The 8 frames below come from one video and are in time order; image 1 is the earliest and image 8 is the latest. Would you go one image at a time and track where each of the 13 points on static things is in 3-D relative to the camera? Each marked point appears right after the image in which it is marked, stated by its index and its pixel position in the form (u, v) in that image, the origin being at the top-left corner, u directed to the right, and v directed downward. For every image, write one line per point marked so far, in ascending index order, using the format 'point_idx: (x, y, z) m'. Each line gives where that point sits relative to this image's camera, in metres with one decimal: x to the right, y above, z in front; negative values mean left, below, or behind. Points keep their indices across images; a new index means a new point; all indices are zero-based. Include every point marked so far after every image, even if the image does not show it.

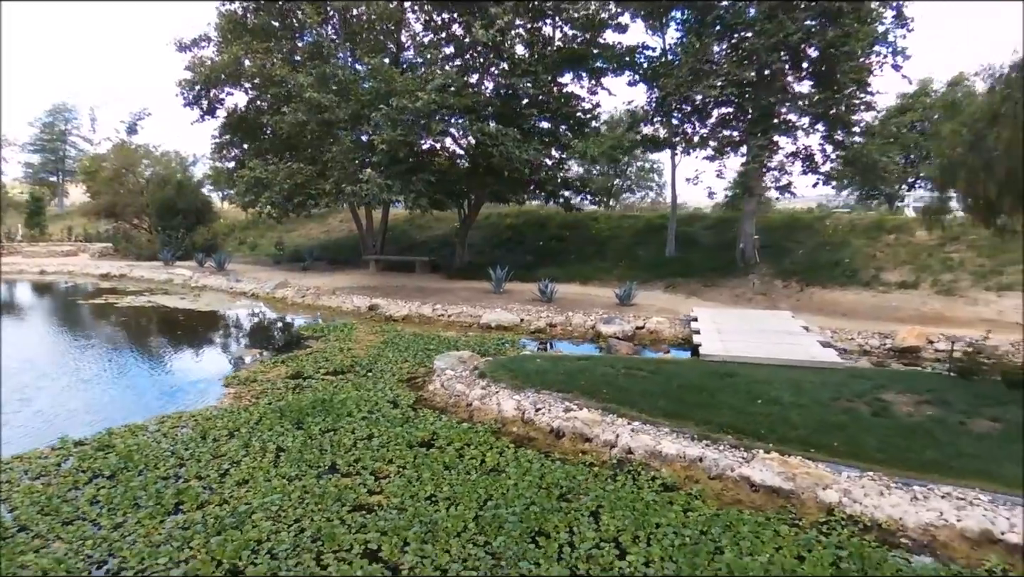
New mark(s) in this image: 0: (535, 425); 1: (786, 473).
0: (+0.2, -1.1, +5.0) m
1: (+1.7, -1.2, +3.9) m
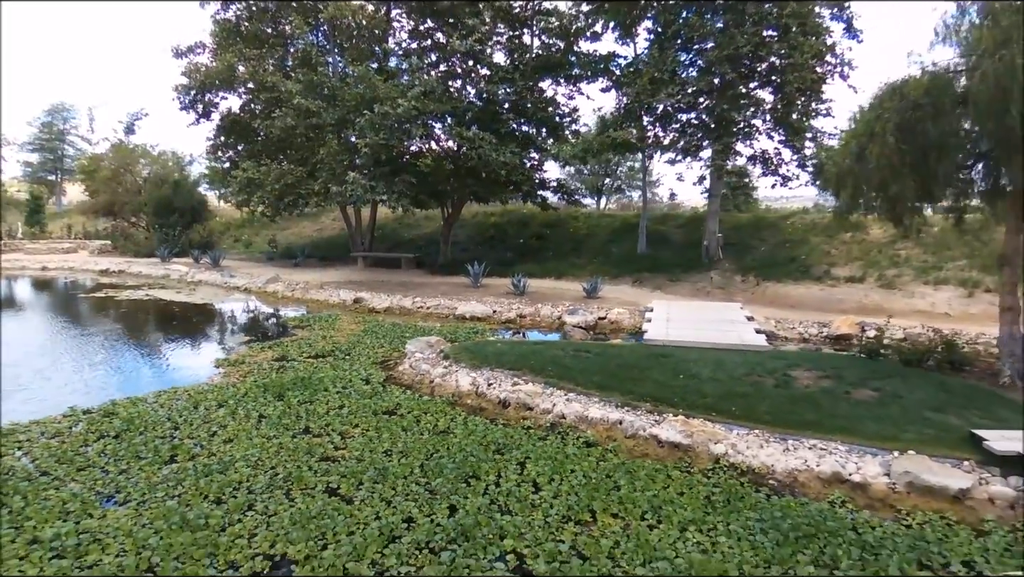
0: (-0.2, -1.0, +5.7) m
1: (+1.3, -1.1, +4.6) m
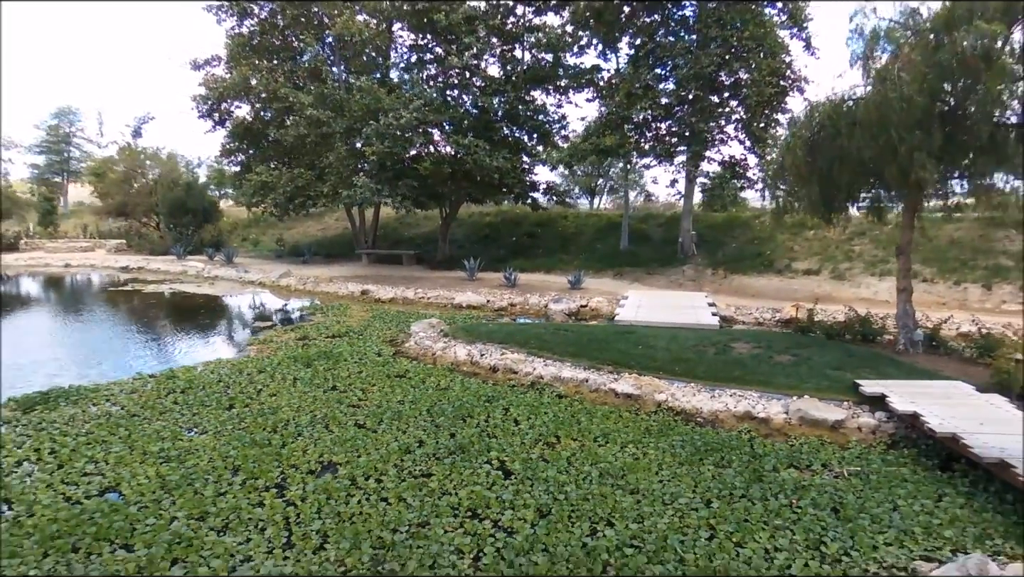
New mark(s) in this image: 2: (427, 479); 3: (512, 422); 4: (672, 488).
0: (-0.3, -0.8, +6.9) m
1: (+1.2, -0.9, +5.8) m
2: (-0.5, -1.2, +4.1) m
3: (0.0, -1.1, +5.1) m
4: (+1.0, -1.3, +3.9) m
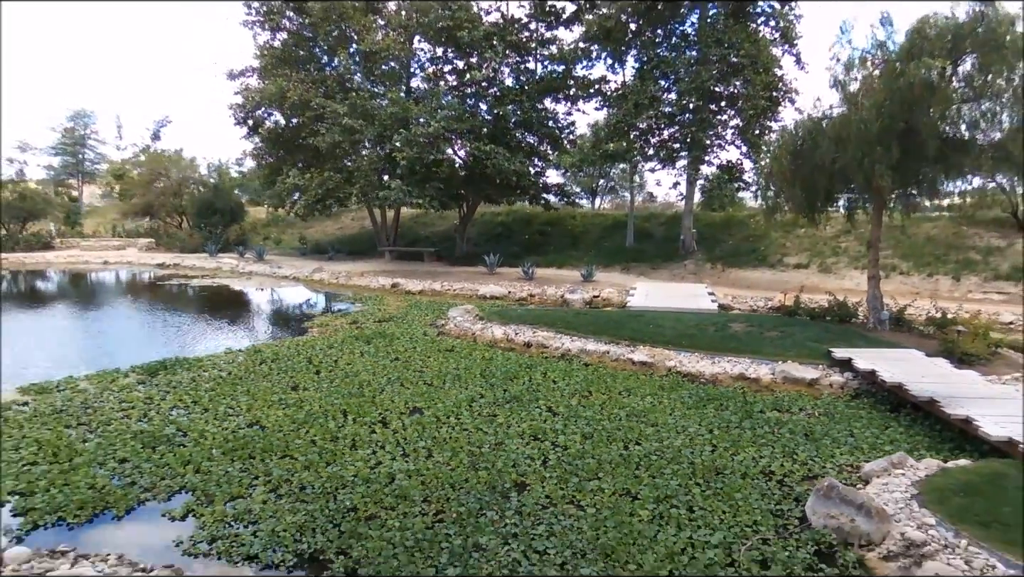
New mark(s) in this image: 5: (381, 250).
0: (0.0, -0.7, +8.1) m
1: (+1.6, -0.8, +7.0) m
2: (-0.1, -1.1, +5.3) m
3: (+0.4, -1.0, +6.3) m
4: (+1.4, -1.1, +5.2) m
5: (-3.8, +1.1, +18.3) m
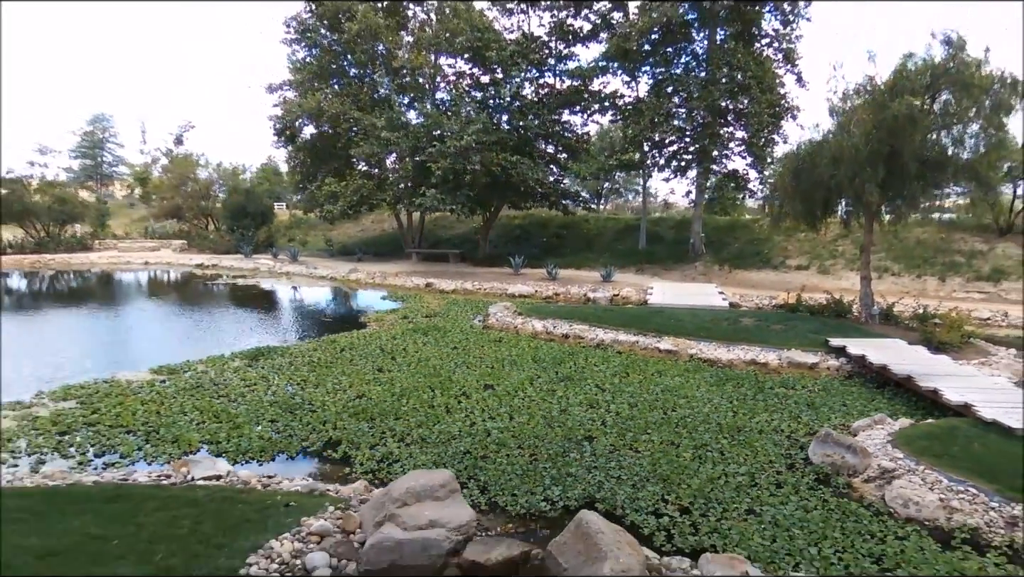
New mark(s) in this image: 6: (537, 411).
0: (+0.6, -0.7, +9.3) m
1: (+2.2, -0.7, +8.2) m
2: (+0.5, -1.1, +6.5) m
3: (+1.0, -0.9, +7.5) m
4: (+2.0, -1.1, +6.4) m
5: (-3.3, +1.2, +19.5) m
6: (+0.2, -1.2, +5.9) m
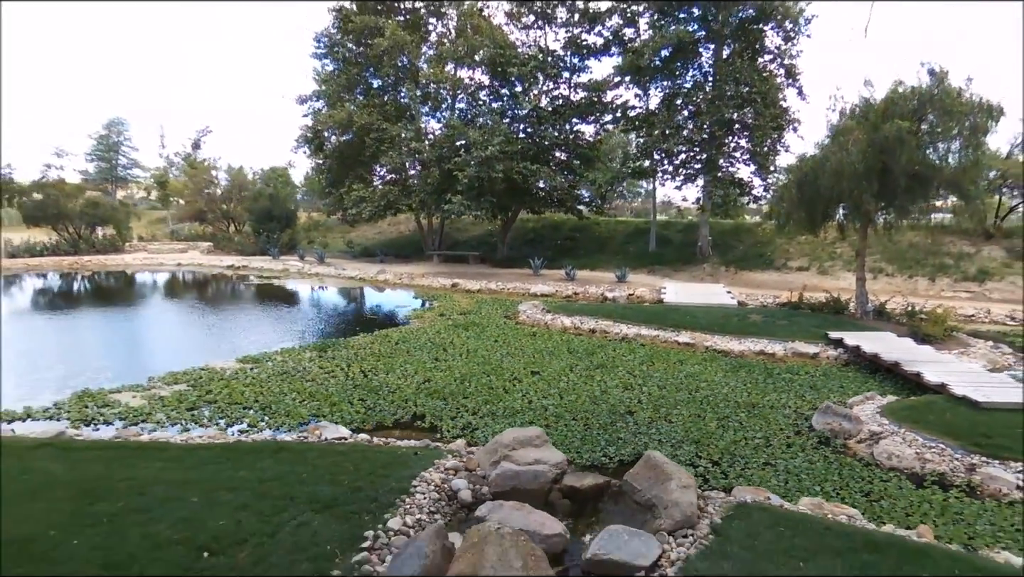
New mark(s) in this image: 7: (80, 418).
0: (+1.2, -0.7, +10.4) m
1: (+2.7, -0.7, +9.3) m
2: (+1.0, -1.1, +7.6) m
3: (+1.6, -0.9, +8.6) m
4: (+2.5, -1.1, +7.4) m
5: (-2.8, +1.2, +20.5) m
6: (+0.8, -1.2, +6.9) m
7: (-4.2, -1.3, +6.0) m
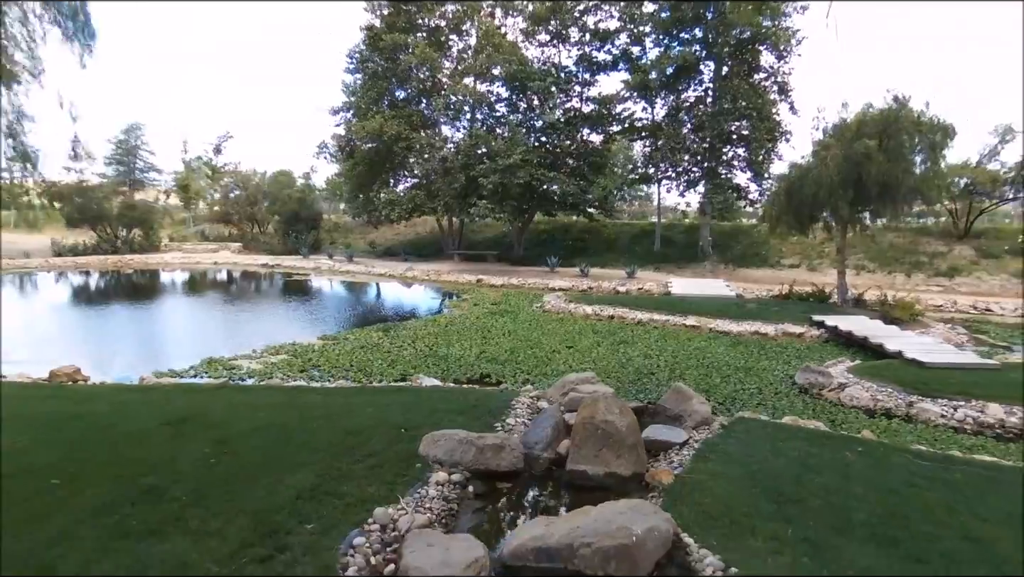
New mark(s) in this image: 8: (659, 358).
0: (+1.7, -0.5, +12.0) m
1: (+3.3, -0.6, +10.9) m
2: (+1.6, -0.9, +9.2) m
3: (+2.1, -0.8, +10.2) m
4: (+3.1, -0.9, +9.0) m
5: (-2.2, +1.3, +22.1) m
6: (+1.4, -1.0, +8.5) m
7: (-3.6, -1.1, +7.6) m
8: (+2.0, -1.0, +8.6) m
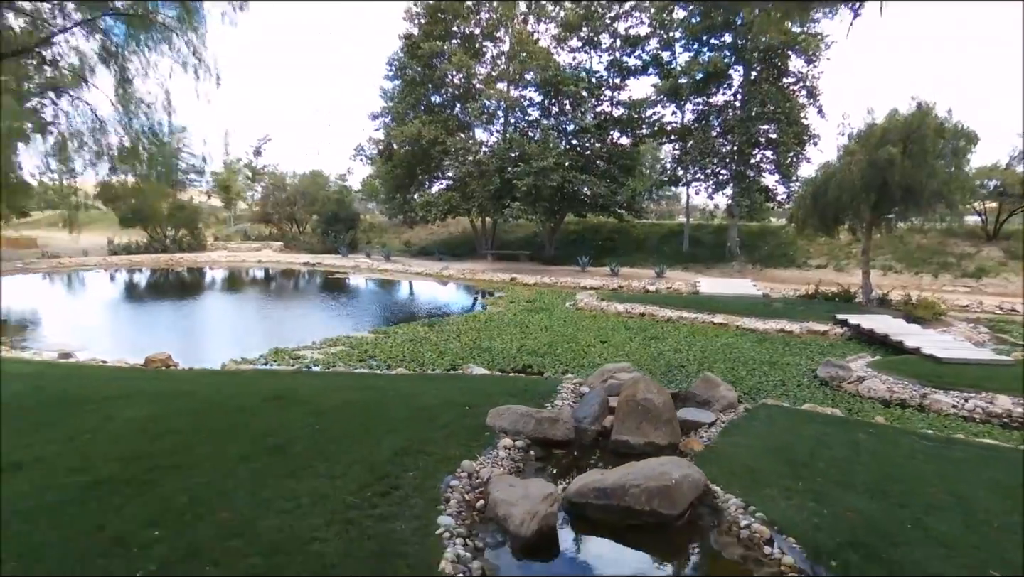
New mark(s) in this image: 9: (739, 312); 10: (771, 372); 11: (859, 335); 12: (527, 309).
0: (+2.5, -0.5, +12.6) m
1: (+3.9, -0.6, +11.5) m
2: (+2.2, -0.9, +9.8) m
3: (+2.8, -0.8, +10.8) m
4: (+3.7, -0.9, +9.6) m
5: (-1.1, +1.3, +22.9) m
6: (+1.9, -1.0, +9.2) m
7: (-3.1, -1.0, +8.4) m
8: (+2.6, -1.0, +9.2) m
9: (+4.4, -0.5, +11.9) m
10: (+3.4, -1.1, +8.1) m
11: (+5.8, -0.8, +10.3) m
12: (+0.2, -0.5, +13.1) m
